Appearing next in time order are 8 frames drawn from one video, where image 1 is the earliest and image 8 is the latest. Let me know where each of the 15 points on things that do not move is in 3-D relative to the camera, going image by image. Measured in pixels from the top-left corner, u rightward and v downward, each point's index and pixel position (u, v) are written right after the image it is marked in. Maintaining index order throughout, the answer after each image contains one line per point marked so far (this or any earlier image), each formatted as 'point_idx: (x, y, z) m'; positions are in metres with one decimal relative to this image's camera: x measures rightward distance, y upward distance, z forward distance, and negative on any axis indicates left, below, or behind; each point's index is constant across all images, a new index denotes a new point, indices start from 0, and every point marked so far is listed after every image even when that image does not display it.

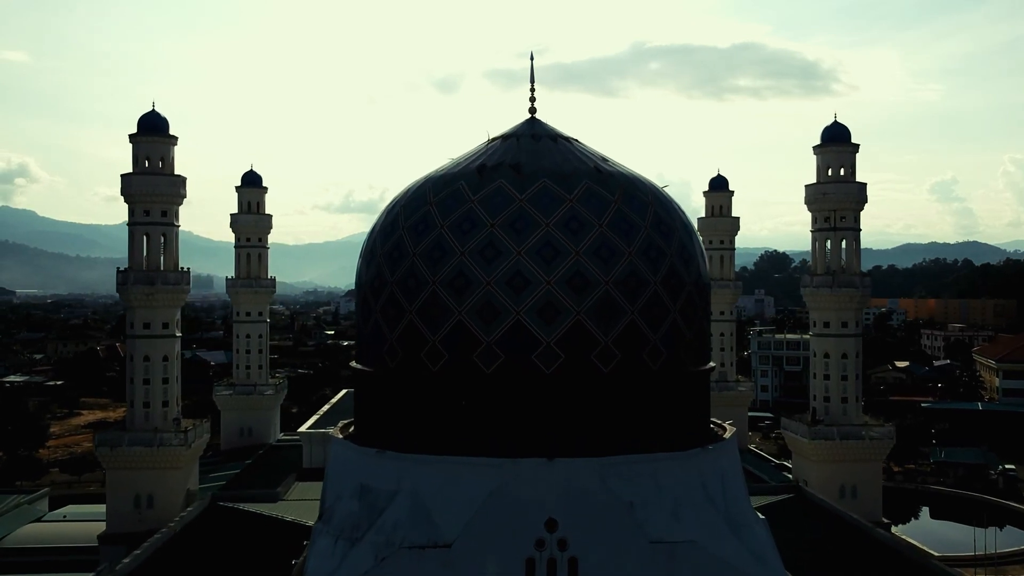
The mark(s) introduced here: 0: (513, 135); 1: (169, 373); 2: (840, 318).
0: (0.0, +1.9, +11.3) m
1: (-7.1, -1.8, +18.2) m
2: (+7.0, -0.6, +19.0) m
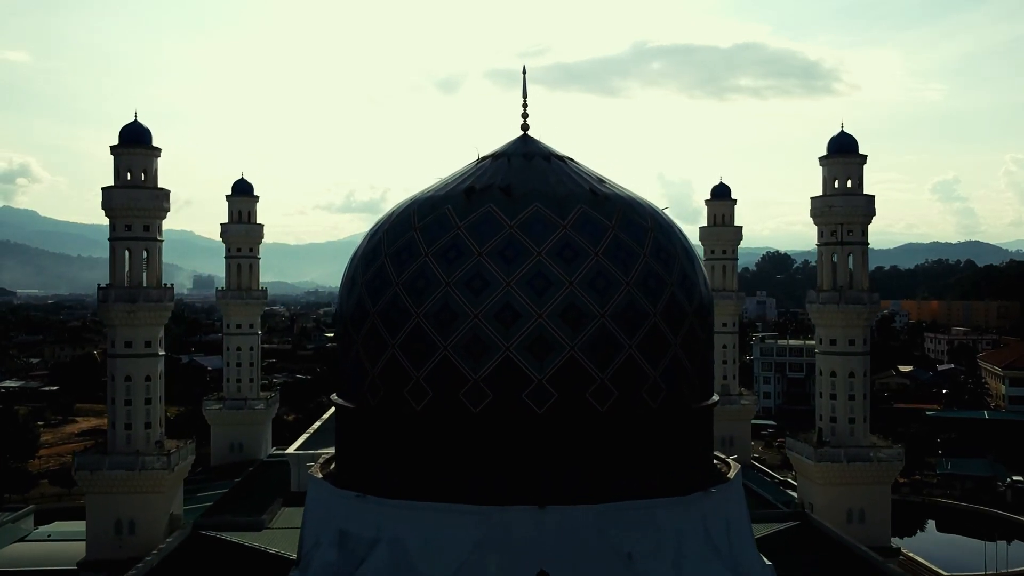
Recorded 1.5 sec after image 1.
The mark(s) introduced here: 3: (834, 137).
0: (-0.1, +1.6, +10.7) m
1: (-7.2, -2.1, +17.6) m
2: (+6.9, -1.0, +18.3) m
3: (+6.8, +3.2, +18.8) m
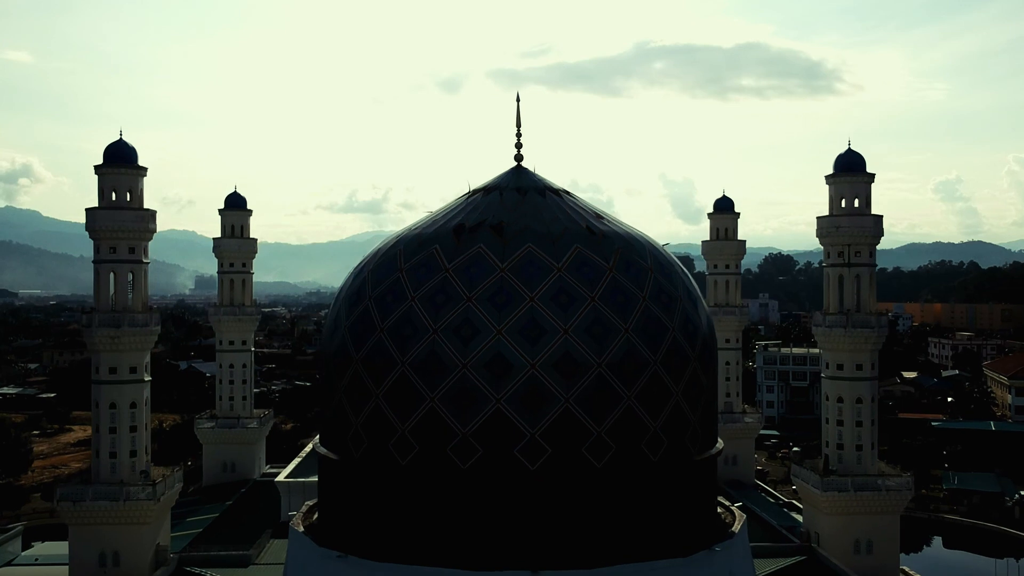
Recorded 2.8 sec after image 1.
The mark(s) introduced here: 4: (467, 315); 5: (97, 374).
0: (-0.2, +1.1, +10.1) m
1: (-7.2, -2.6, +17.1) m
2: (+6.8, -1.4, +17.7) m
3: (+6.8, +2.7, +18.2) m
4: (-0.4, -0.3, +8.6) m
5: (-7.9, -1.6, +16.9) m
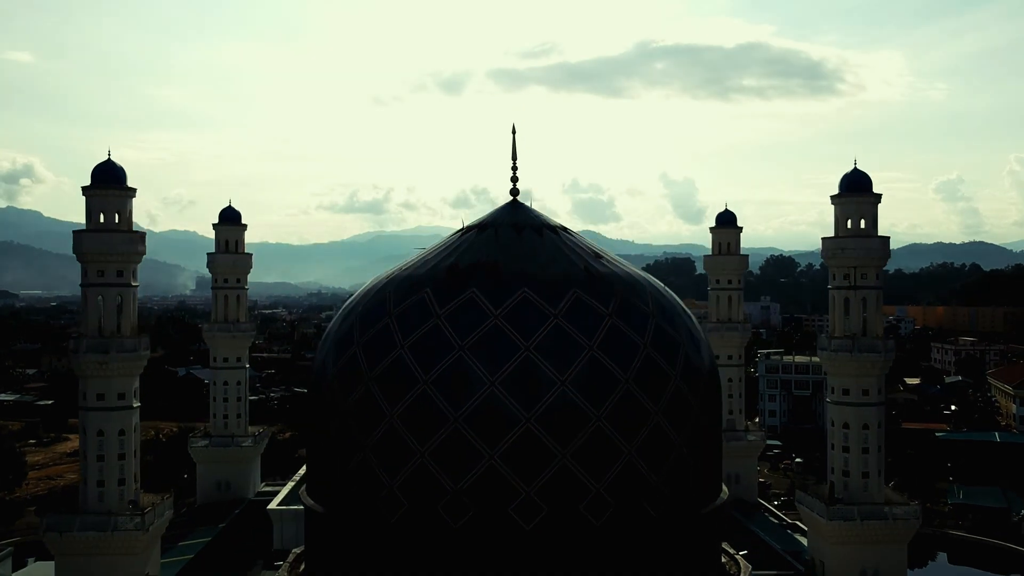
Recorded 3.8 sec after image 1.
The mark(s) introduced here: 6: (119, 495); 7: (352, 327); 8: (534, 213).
0: (-0.2, +0.7, +9.7) m
1: (-7.3, -3.0, +16.7) m
2: (+6.8, -1.9, +17.3) m
3: (+6.7, +2.3, +17.8) m
4: (-0.5, -0.7, +8.2) m
5: (-7.9, -2.1, +16.5) m
6: (-7.3, -3.9, +16.5) m
7: (-1.6, -0.4, +9.1) m
8: (+0.3, +0.8, +9.9) m
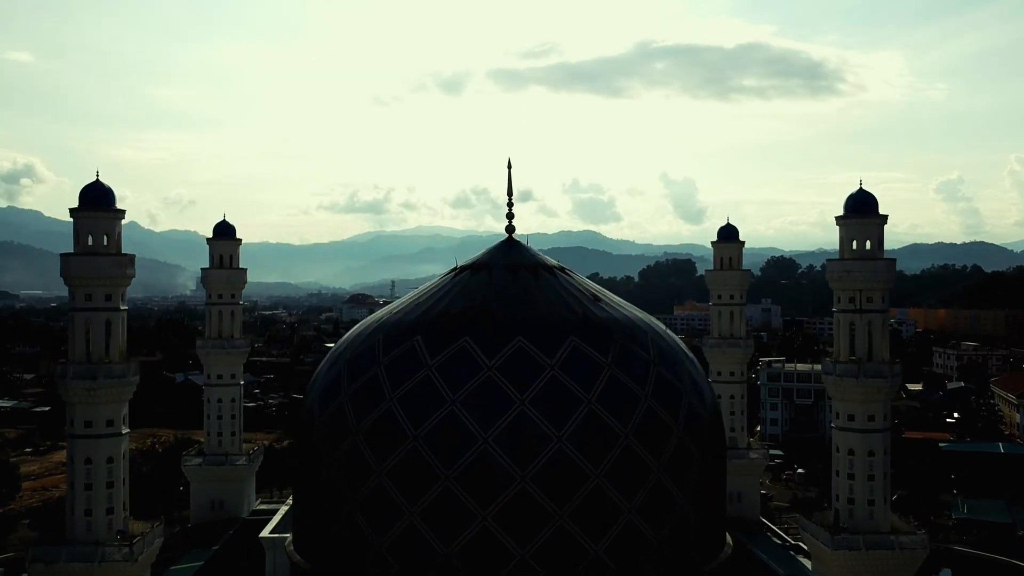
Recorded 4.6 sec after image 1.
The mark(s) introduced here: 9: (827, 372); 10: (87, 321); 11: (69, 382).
0: (-0.3, +0.2, +9.3) m
1: (-7.3, -3.5, +16.3) m
2: (+6.8, -2.3, +16.9) m
3: (+6.7, +1.8, +17.4) m
4: (-0.5, -1.2, +7.8) m
5: (-8.0, -2.5, +16.1) m
6: (-7.4, -4.3, +16.2) m
7: (-1.7, -0.9, +8.7) m
8: (+0.2, +0.4, +9.5) m
9: (+6.1, -1.6, +17.3) m
10: (-7.8, -0.6, +16.2) m
11: (-7.9, -1.7, +15.8) m
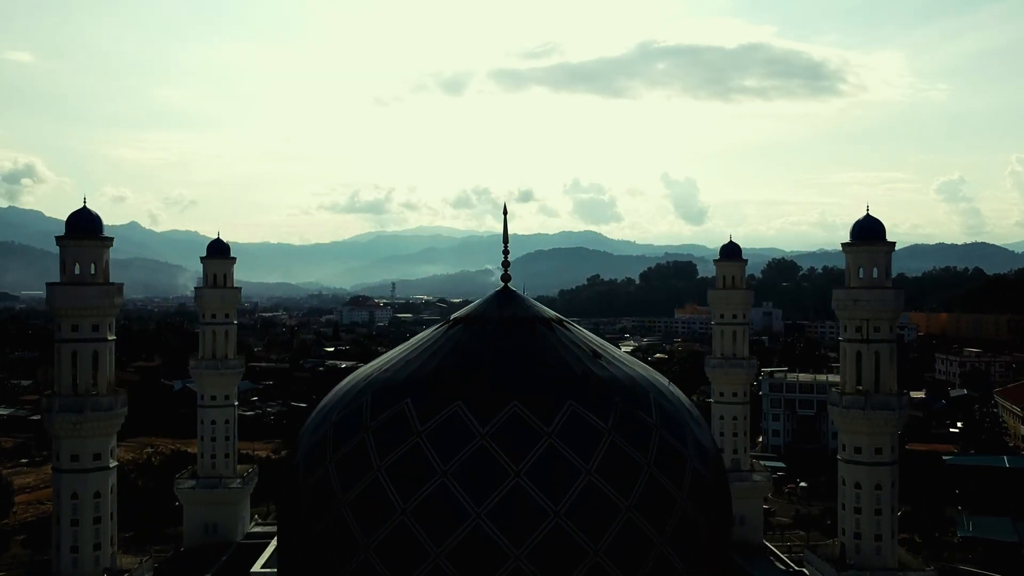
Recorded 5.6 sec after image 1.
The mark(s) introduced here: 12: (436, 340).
0: (-0.3, -0.3, +8.9) m
1: (-7.3, -4.0, +15.9) m
2: (+6.7, -2.9, +16.5) m
3: (+6.6, +1.3, +17.0) m
4: (-0.6, -1.7, +7.4) m
5: (-8.0, -3.1, +15.7) m
6: (-7.4, -4.8, +15.7) m
7: (-1.7, -1.4, +8.3) m
8: (+0.2, -0.2, +9.1) m
9: (+6.1, -2.2, +16.8) m
10: (-7.8, -1.1, +15.8) m
11: (-7.9, -2.2, +15.4) m
12: (-0.8, -0.5, +8.9) m
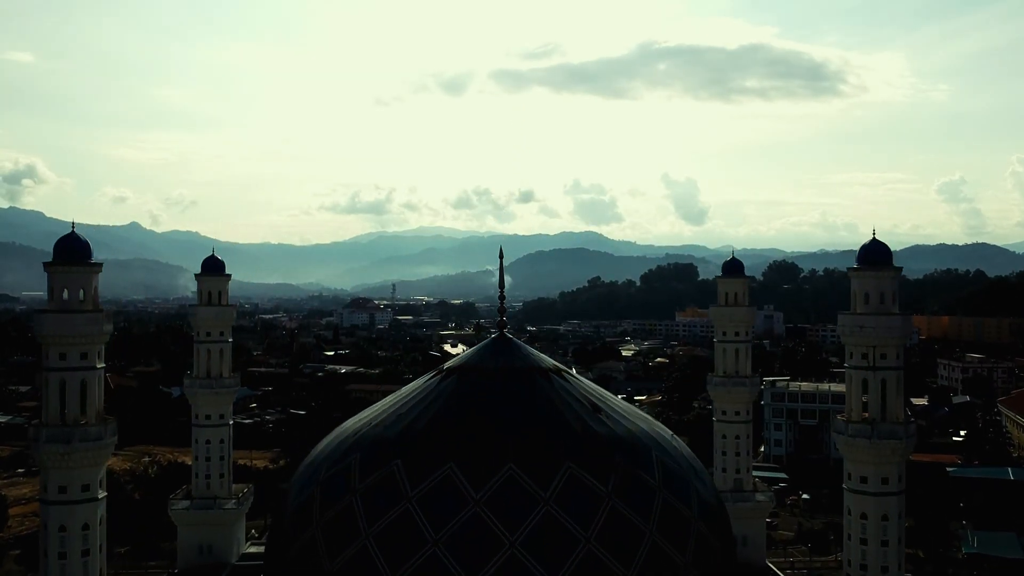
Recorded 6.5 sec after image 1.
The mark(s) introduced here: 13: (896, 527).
0: (-0.4, -0.8, +8.6) m
1: (-7.4, -4.5, +15.5) m
2: (+6.7, -3.4, +16.1) m
3: (+6.6, +0.8, +16.6) m
4: (-0.6, -2.2, +7.0) m
5: (-8.1, -3.5, +15.3) m
6: (-7.5, -5.3, +15.4) m
7: (-1.8, -1.9, +7.9) m
8: (+0.1, -0.6, +8.8) m
9: (+6.1, -2.7, +16.5) m
10: (-7.8, -1.6, +15.4) m
11: (-8.0, -2.7, +15.0) m
12: (-0.8, -1.0, +8.5) m
13: (+7.0, -4.3, +16.1) m
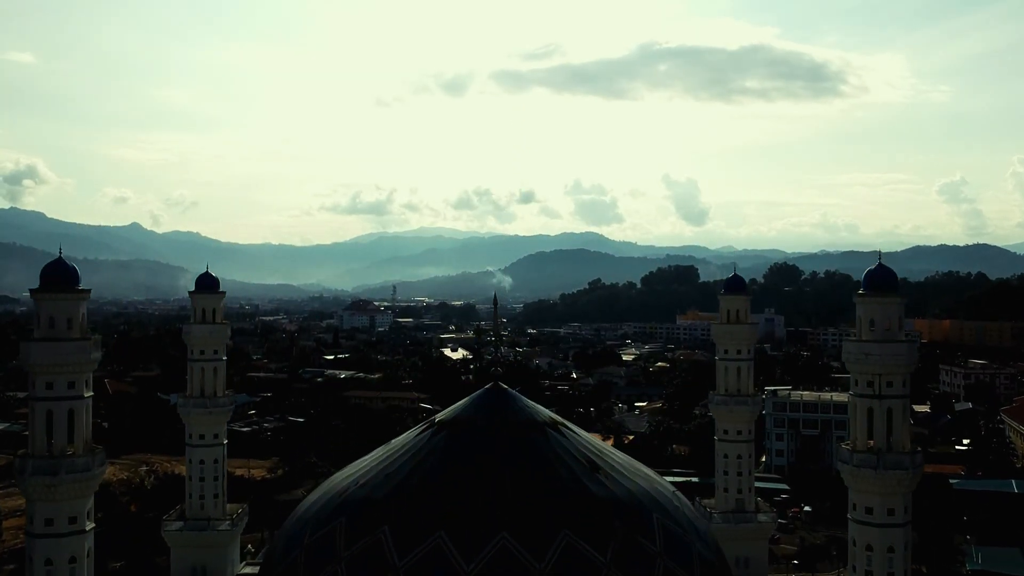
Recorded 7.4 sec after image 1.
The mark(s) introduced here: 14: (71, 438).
0: (-0.4, -1.2, +8.2) m
1: (-7.4, -4.9, +15.1) m
2: (+6.6, -3.8, +15.8) m
3: (+6.6, +0.3, +16.3) m
4: (-0.7, -2.6, +6.7) m
5: (-8.1, -4.0, +15.0) m
6: (-7.5, -5.8, +15.0) m
7: (-1.8, -2.3, +7.6) m
8: (+0.1, -1.1, +8.4) m
9: (+6.0, -3.1, +16.1) m
10: (-7.9, -2.1, +15.1) m
11: (-8.0, -3.2, +14.7) m
12: (-0.9, -1.4, +8.2) m
13: (+6.9, -4.8, +15.7) m
14: (-7.6, -2.6, +15.3) m
